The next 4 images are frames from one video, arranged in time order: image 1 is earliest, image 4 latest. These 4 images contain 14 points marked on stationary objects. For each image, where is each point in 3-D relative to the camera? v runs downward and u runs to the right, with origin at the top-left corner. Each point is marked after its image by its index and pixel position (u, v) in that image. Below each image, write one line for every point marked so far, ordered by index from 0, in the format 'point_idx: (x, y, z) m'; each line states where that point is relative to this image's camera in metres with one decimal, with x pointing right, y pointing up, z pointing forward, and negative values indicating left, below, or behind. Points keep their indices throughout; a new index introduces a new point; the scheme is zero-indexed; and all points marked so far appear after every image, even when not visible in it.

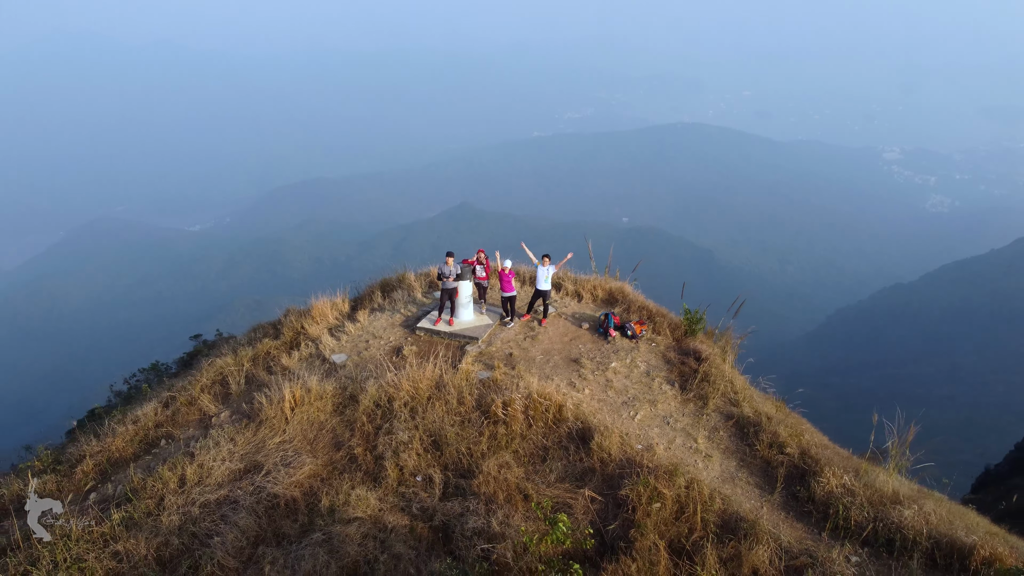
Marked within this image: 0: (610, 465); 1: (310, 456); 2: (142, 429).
0: (+1.3, -2.2, +6.3) m
1: (-2.9, -2.4, +6.8) m
2: (-6.0, -2.2, +8.0) m
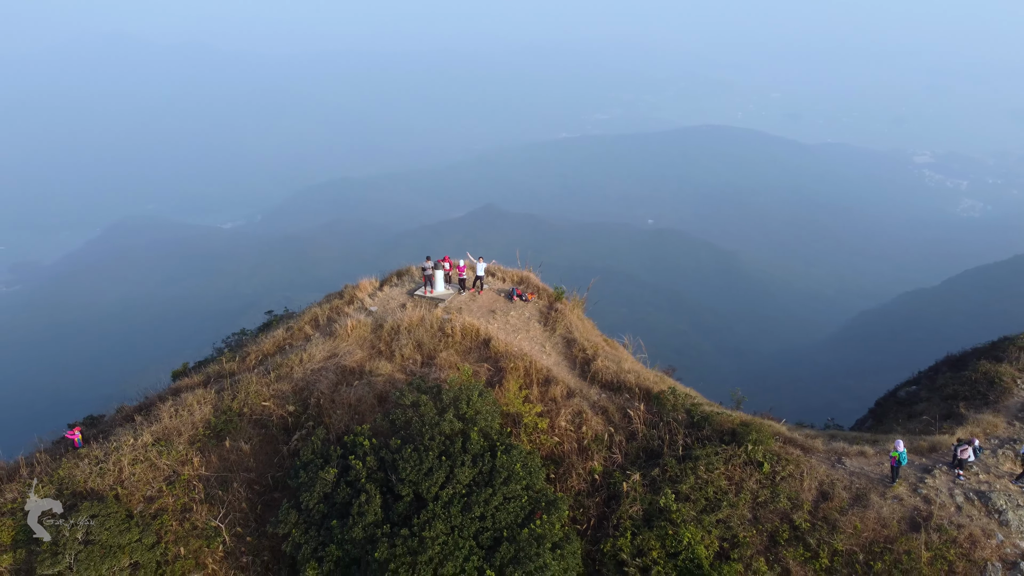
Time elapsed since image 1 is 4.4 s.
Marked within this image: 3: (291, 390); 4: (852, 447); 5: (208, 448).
0: (-0.3, -1.8, +12.9) m
1: (-4.4, -1.9, +13.6) m
2: (-7.5, -1.7, +14.9) m
3: (-6.0, -2.8, +12.6) m
4: (+7.5, -3.5, +10.3) m
5: (-7.5, -3.9, +11.4) m
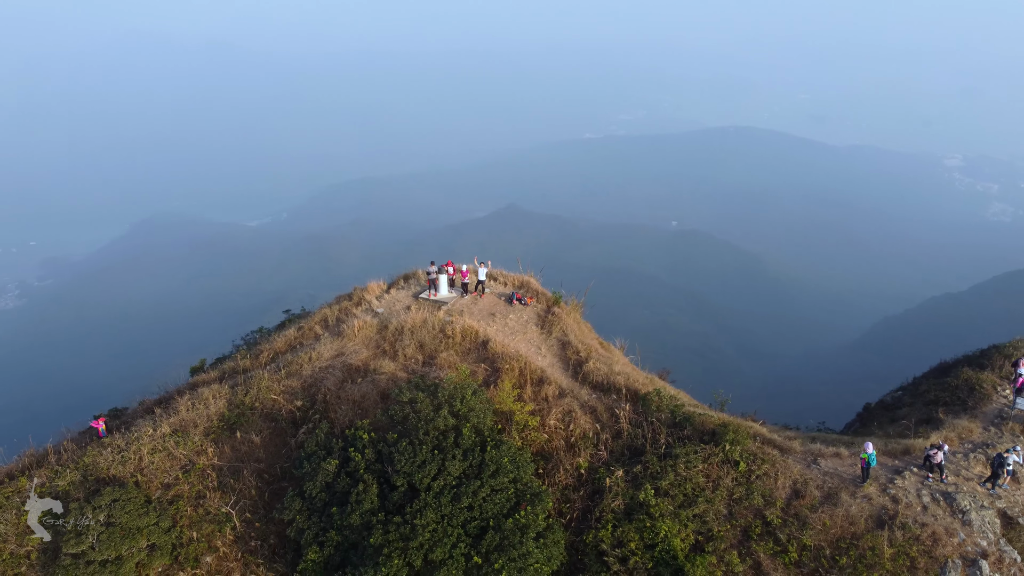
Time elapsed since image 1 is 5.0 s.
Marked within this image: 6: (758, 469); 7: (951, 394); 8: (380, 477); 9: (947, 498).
0: (-0.4, -1.9, +13.5) m
1: (-4.5, -1.9, +14.3) m
2: (-7.6, -1.8, +15.8) m
3: (-6.1, -2.8, +13.4) m
4: (+7.3, -3.7, +10.7) m
5: (-7.6, -4.0, +12.2) m
6: (+5.2, -3.8, +9.8) m
7: (+11.5, -2.8, +12.2) m
8: (-2.8, -4.0, +9.9) m
9: (+8.4, -4.0, +8.9) m
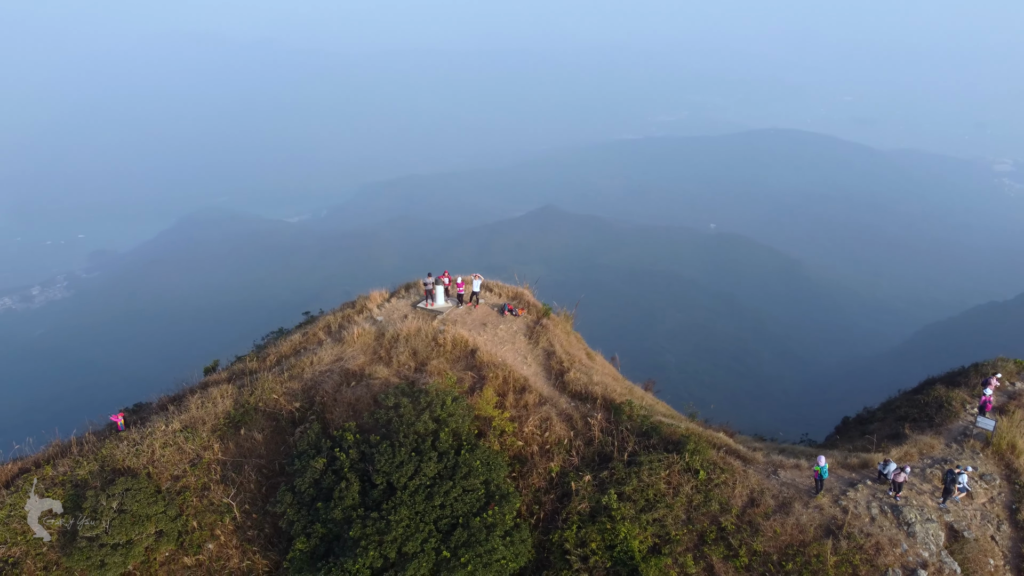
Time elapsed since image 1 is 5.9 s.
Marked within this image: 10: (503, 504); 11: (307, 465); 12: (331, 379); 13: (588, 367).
0: (-0.9, -2.3, +14.3) m
1: (-4.9, -2.3, +15.3) m
2: (-7.9, -2.1, +16.8) m
3: (-6.6, -3.1, +14.4) m
4: (+6.7, -4.1, +11.1) m
5: (-8.2, -4.2, +13.3) m
6: (+4.6, -4.2, +10.3) m
7: (+11.0, -3.3, +12.5) m
8: (-3.4, -4.3, +10.7) m
9: (+7.7, -4.5, +9.3) m
10: (-0.2, -4.7, +10.1) m
11: (-4.9, -4.2, +11.1) m
12: (-5.6, -2.8, +14.4) m
13: (+2.4, -2.5, +14.7) m
